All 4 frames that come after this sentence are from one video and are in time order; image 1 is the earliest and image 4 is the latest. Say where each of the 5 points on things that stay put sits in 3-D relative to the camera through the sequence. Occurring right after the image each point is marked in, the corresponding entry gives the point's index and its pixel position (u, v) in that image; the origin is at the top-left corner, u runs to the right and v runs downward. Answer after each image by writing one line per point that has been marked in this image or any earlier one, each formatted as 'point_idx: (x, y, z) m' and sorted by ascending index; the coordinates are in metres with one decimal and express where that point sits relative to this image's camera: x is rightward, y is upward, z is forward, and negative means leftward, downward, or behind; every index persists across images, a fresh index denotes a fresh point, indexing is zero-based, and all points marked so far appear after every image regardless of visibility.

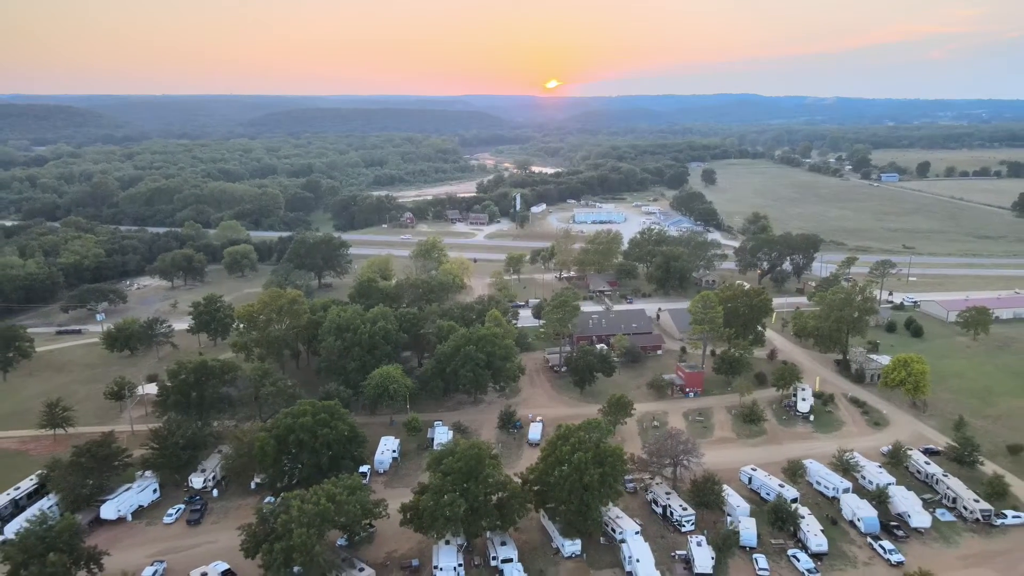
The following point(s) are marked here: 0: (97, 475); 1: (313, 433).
0: (-11.7, -5.2, +16.4) m
1: (-5.6, -4.1, +16.6) m
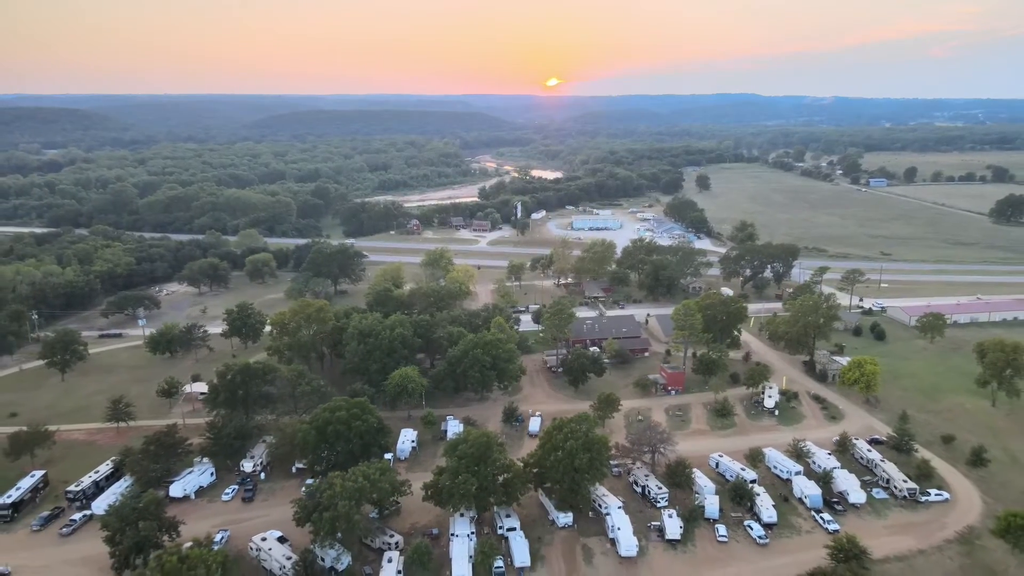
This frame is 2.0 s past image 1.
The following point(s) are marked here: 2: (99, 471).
0: (-11.6, -5.7, +19.5) m
1: (-5.5, -4.6, +19.7) m
2: (-13.9, -6.1, +19.6) m
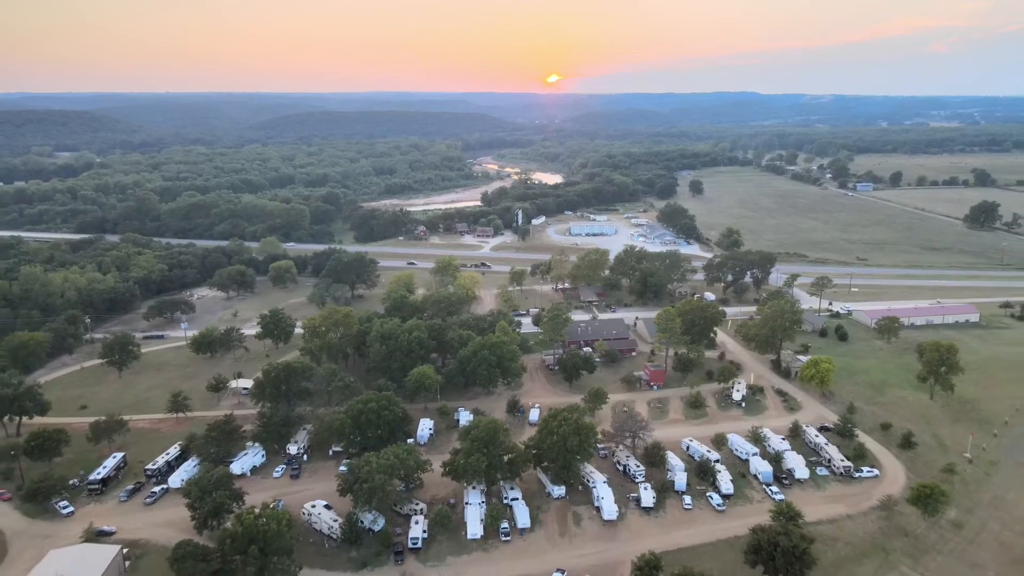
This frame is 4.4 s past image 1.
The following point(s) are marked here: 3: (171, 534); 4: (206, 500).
0: (-11.5, -6.2, +23.3) m
1: (-5.4, -5.1, +23.5) m
2: (-13.7, -6.6, +23.4) m
3: (-11.5, -8.3, +19.8) m
4: (-10.2, -7.1, +19.5) m
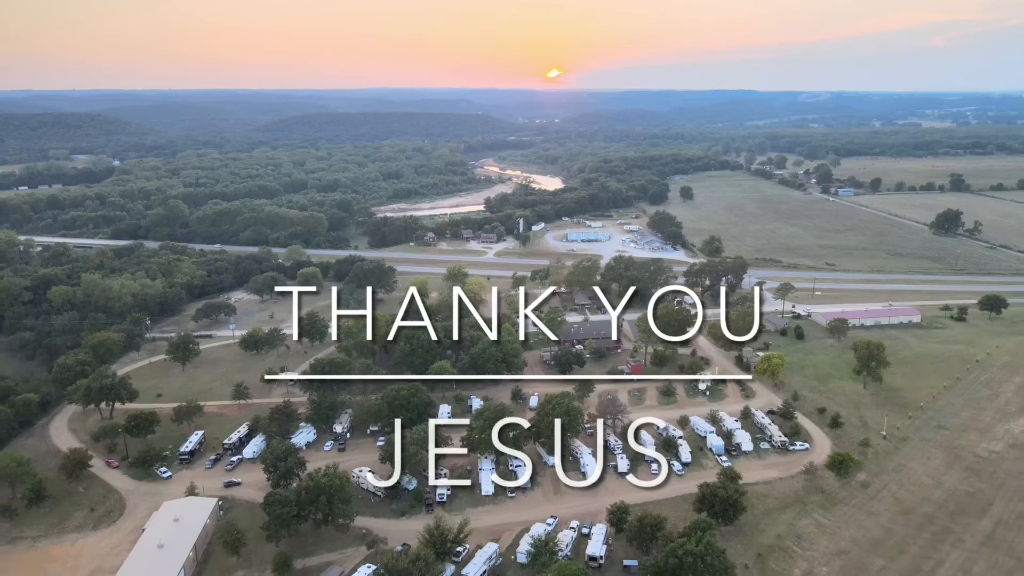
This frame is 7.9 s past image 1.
0: (-11.3, -6.7, +29.0) m
1: (-5.2, -5.6, +29.2) m
2: (-13.6, -7.2, +29.1) m
3: (-11.3, -8.9, +25.5) m
4: (-10.0, -7.6, +25.2) m
